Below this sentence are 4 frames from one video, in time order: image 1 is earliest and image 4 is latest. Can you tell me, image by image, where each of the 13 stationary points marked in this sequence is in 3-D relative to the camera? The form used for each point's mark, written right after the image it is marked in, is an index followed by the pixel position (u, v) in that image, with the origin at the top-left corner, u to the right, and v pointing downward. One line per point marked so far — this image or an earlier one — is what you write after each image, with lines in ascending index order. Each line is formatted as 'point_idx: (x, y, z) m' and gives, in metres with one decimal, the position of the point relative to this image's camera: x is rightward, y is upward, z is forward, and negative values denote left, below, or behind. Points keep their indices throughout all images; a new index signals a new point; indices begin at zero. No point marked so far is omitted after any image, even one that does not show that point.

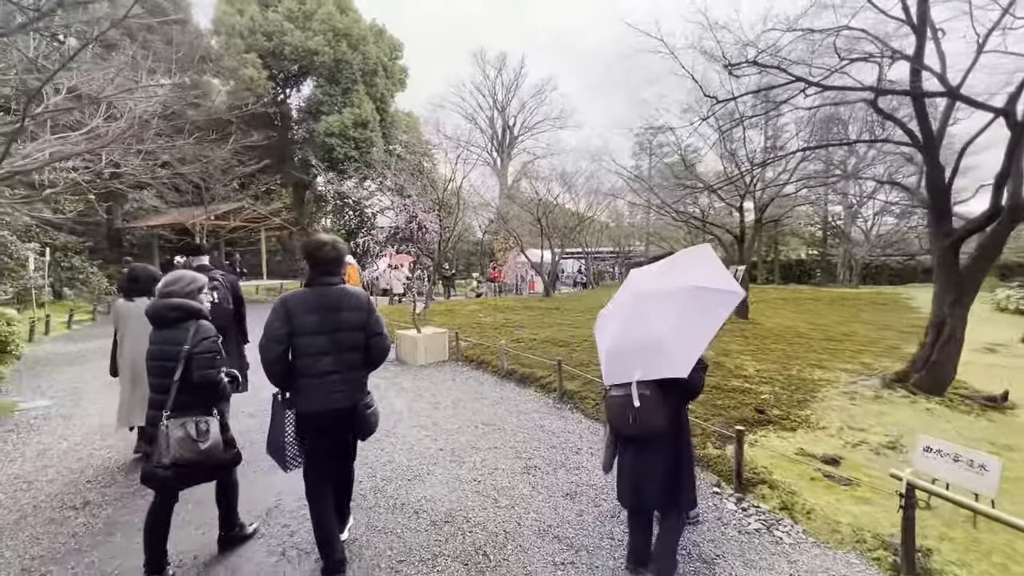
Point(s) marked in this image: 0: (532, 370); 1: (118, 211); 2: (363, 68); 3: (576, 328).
0: (+0.2, -0.9, +5.1) m
1: (-11.4, +2.2, +13.7) m
2: (-4.7, +7.0, +15.0) m
3: (+1.0, -0.6, +7.1) m
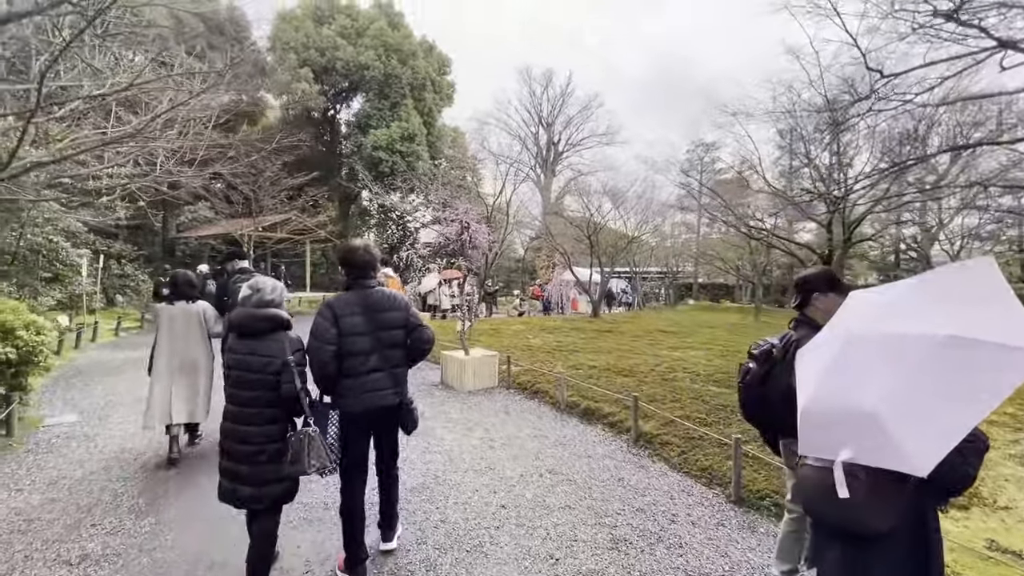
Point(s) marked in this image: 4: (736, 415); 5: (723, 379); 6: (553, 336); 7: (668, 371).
0: (+0.8, -1.1, +4.5) m
1: (-10.1, +2.0, +14.0) m
2: (-3.2, +6.5, +15.0) m
3: (+1.8, -0.9, +6.4) m
4: (+1.9, -1.1, +4.0) m
5: (+2.3, -1.0, +5.0) m
6: (+0.8, -0.9, +8.5) m
7: (+1.9, -1.0, +5.5) m
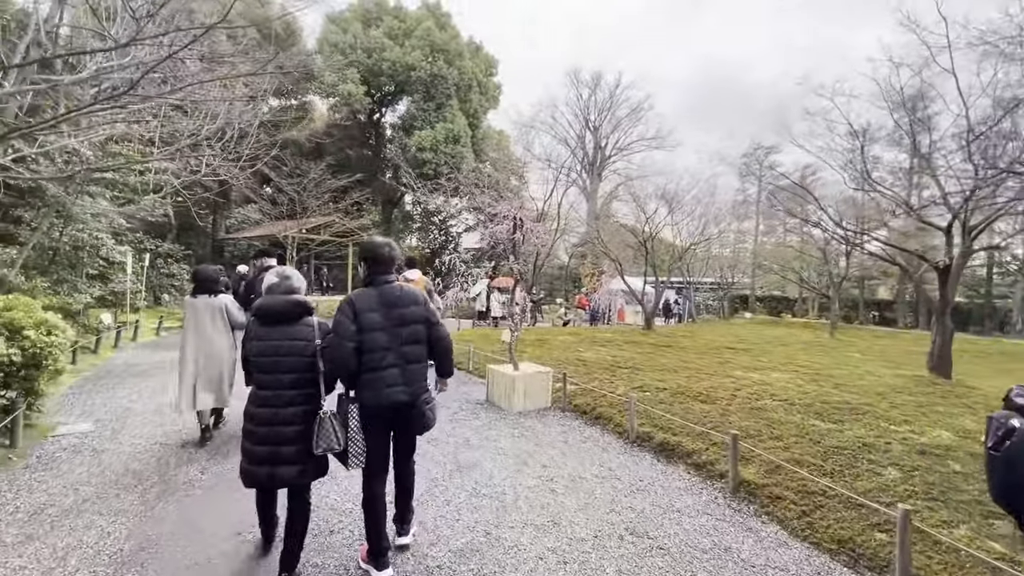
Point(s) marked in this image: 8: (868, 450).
0: (+1.3, -1.1, +3.7) m
1: (-8.7, +1.9, +14.2) m
2: (-1.7, +6.4, +14.6) m
3: (+2.4, -1.0, +5.5) m
4: (+2.3, -1.2, +3.1) m
5: (+2.8, -1.1, +4.2) m
6: (+1.6, -1.0, +7.7) m
7: (+2.4, -1.1, +4.6) m
8: (+2.5, -1.1, +3.3) m
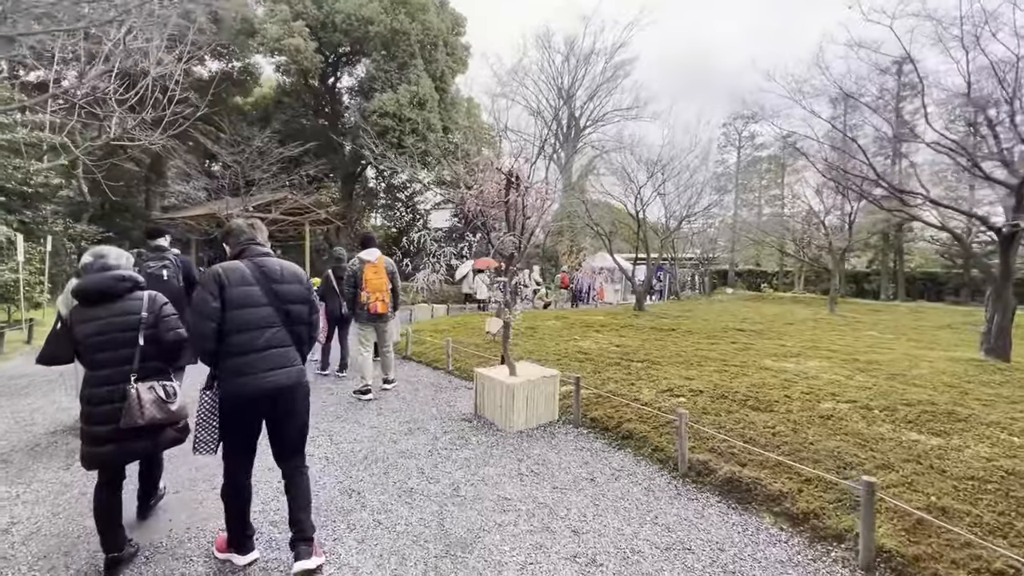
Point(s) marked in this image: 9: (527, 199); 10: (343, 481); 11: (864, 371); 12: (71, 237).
0: (+1.3, -1.0, +2.7) m
1: (-9.4, +2.3, +12.4) m
2: (-2.5, +6.9, +13.1) m
3: (+2.3, -0.8, +4.6) m
4: (+2.4, -1.0, +2.2) m
5: (+2.8, -0.9, +3.2) m
6: (+1.4, -0.7, +6.7) m
7: (+2.4, -0.9, +3.7) m
8: (+2.6, -1.0, +2.4) m
9: (+0.3, +1.7, +9.2) m
10: (-0.9, -1.1, +2.6) m
11: (+3.5, -0.8, +4.6) m
12: (-8.5, +1.0, +9.2) m
